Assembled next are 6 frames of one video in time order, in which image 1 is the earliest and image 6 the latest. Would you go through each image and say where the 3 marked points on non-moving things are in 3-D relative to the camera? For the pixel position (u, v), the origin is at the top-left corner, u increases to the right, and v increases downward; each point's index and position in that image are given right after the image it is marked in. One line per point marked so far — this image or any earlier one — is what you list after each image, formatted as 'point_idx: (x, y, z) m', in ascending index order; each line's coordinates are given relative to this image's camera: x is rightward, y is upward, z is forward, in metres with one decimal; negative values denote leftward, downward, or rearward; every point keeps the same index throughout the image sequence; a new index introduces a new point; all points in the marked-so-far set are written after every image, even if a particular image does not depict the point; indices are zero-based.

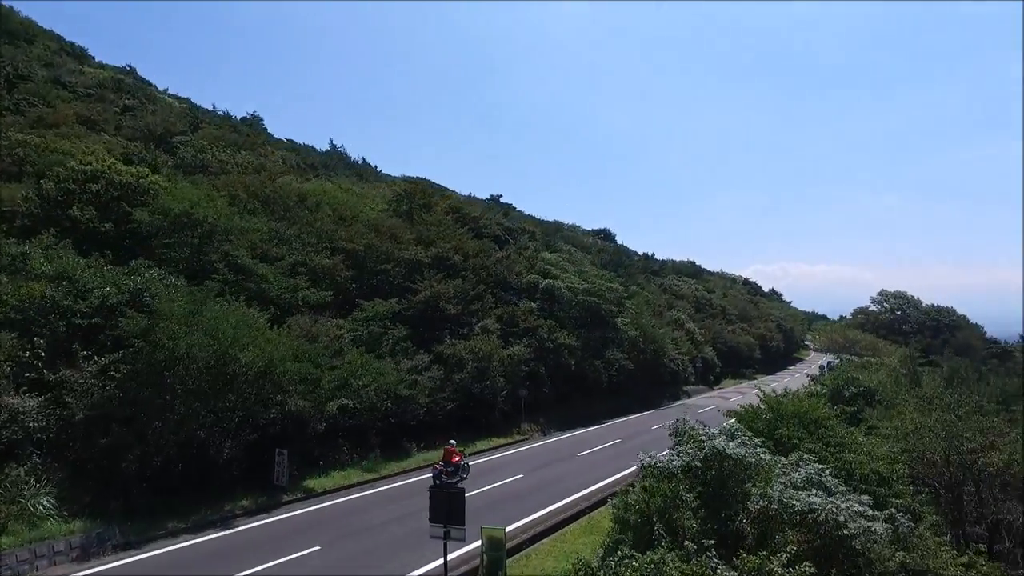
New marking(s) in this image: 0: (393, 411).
0: (-2.9, -3.0, +15.0) m
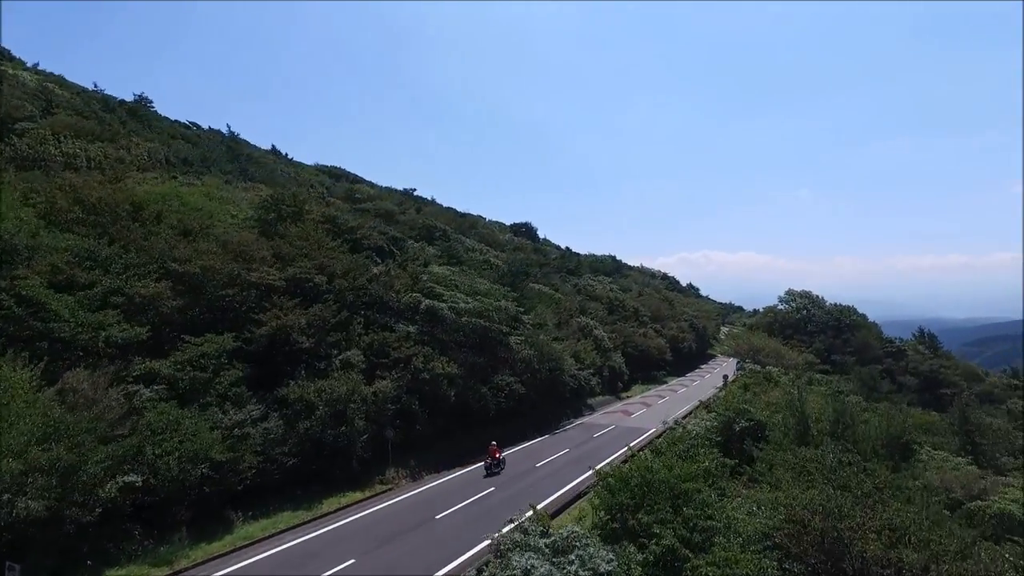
0: (-6.1, -3.9, +12.5) m
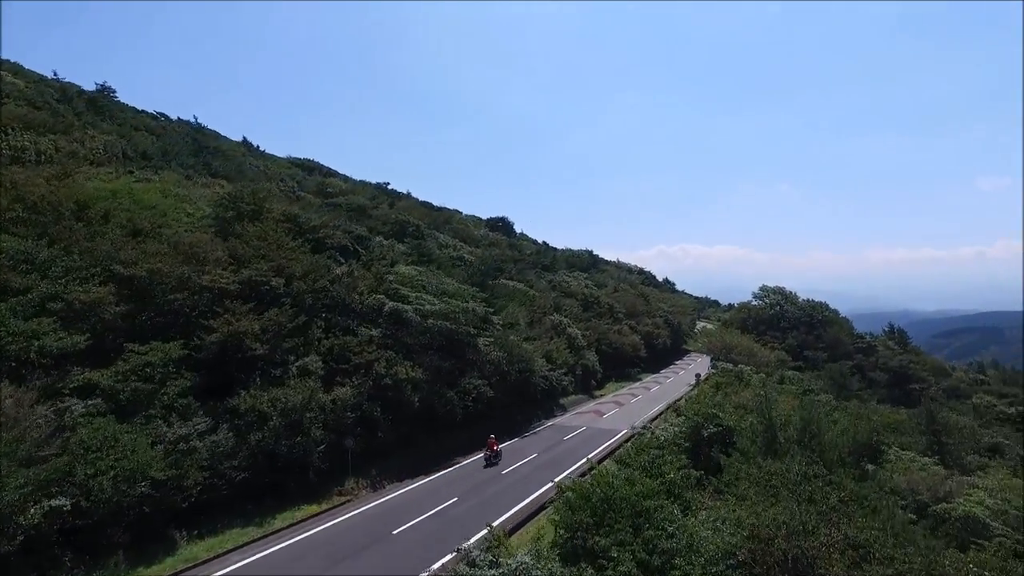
0: (-7.0, -4.0, +11.8) m
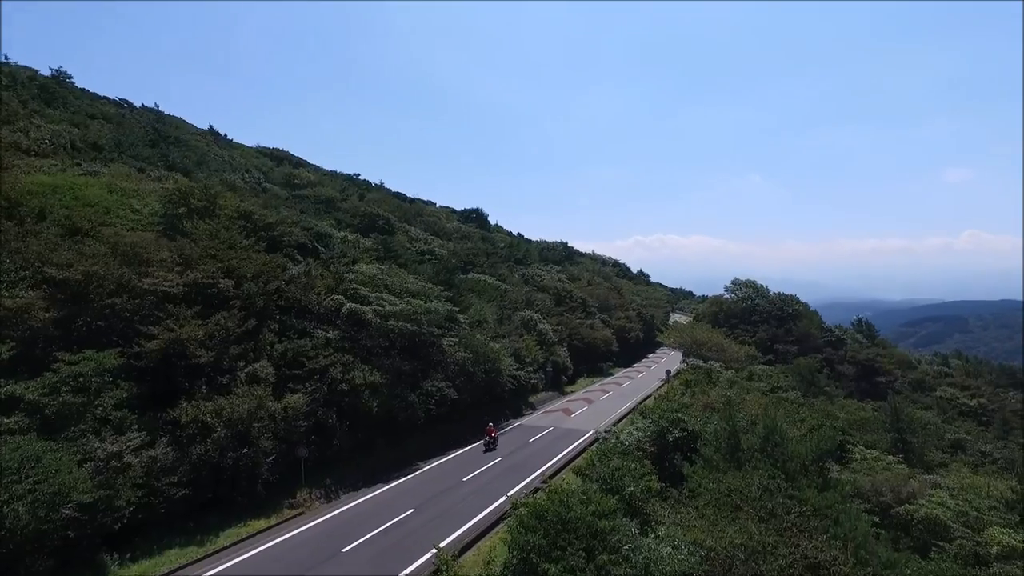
0: (-7.8, -4.2, +11.0) m
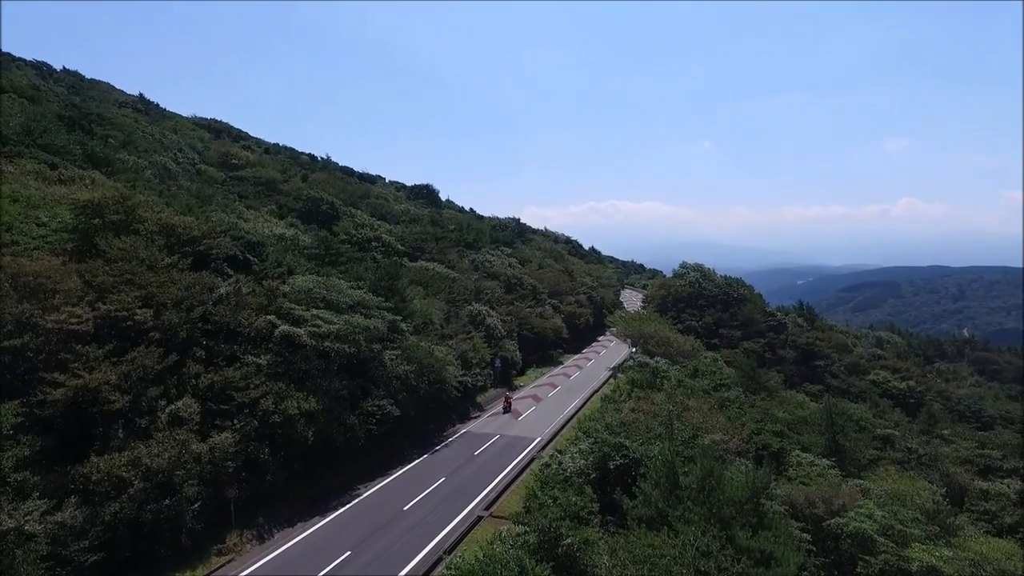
0: (-9.0, -5.3, +10.1) m
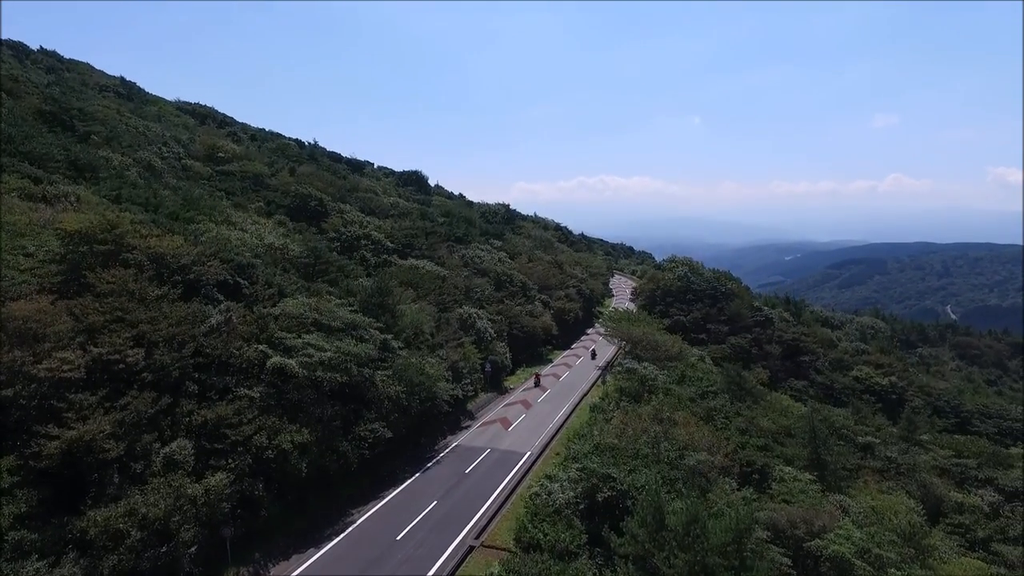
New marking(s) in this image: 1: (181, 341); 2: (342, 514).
0: (-9.1, -6.6, +10.4) m
1: (-9.3, -1.5, +17.4) m
2: (-5.3, -7.1, +19.4) m
